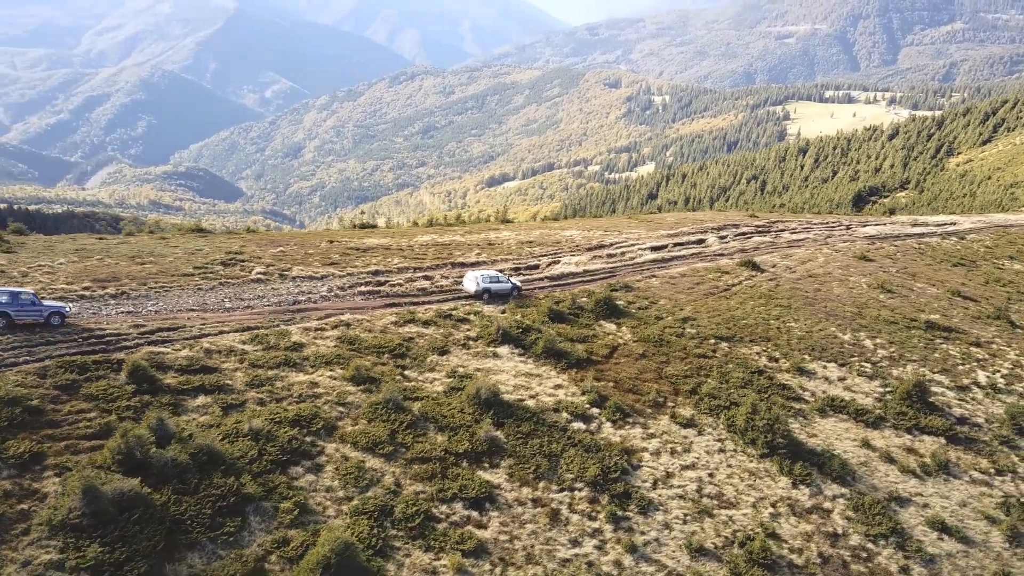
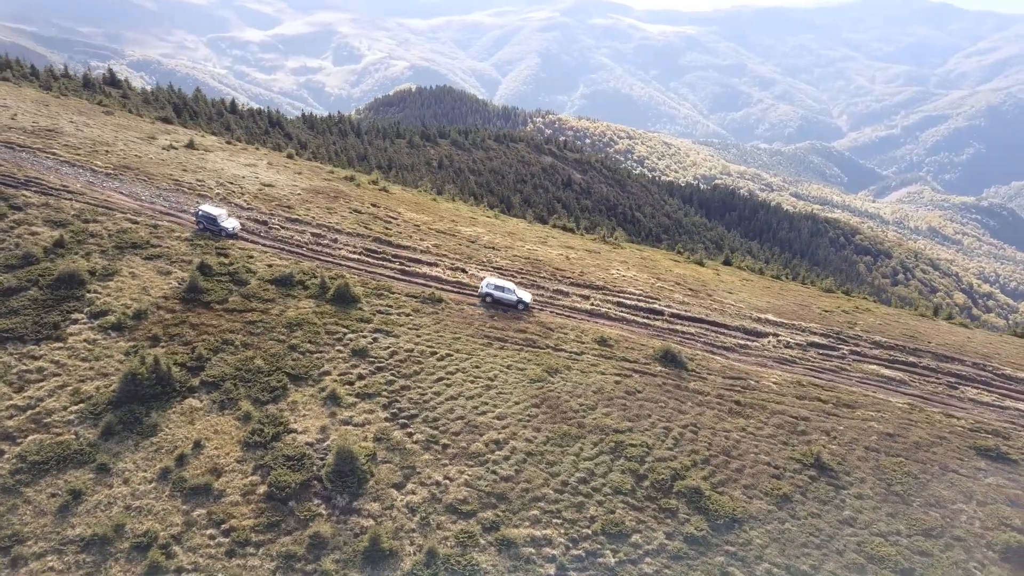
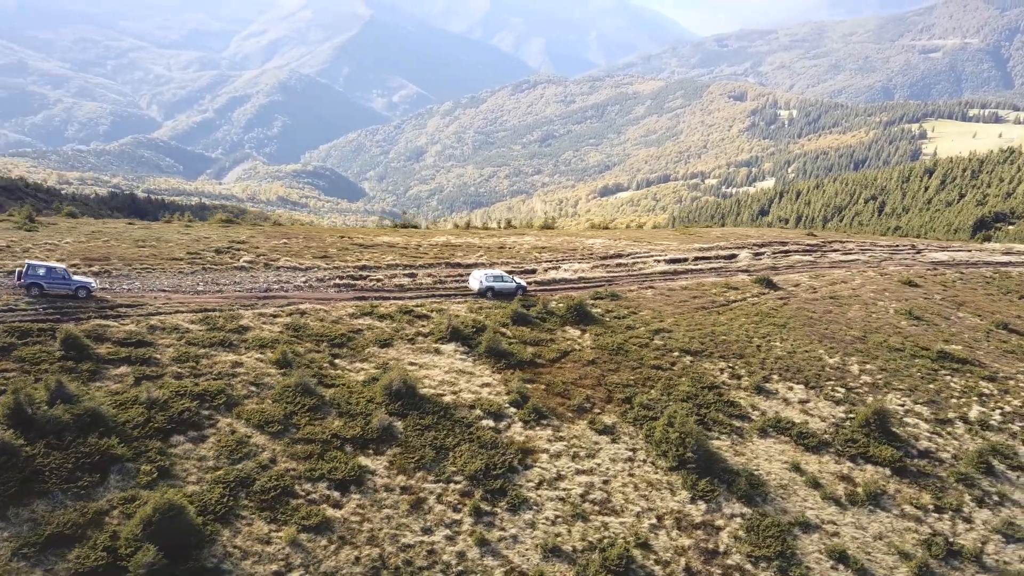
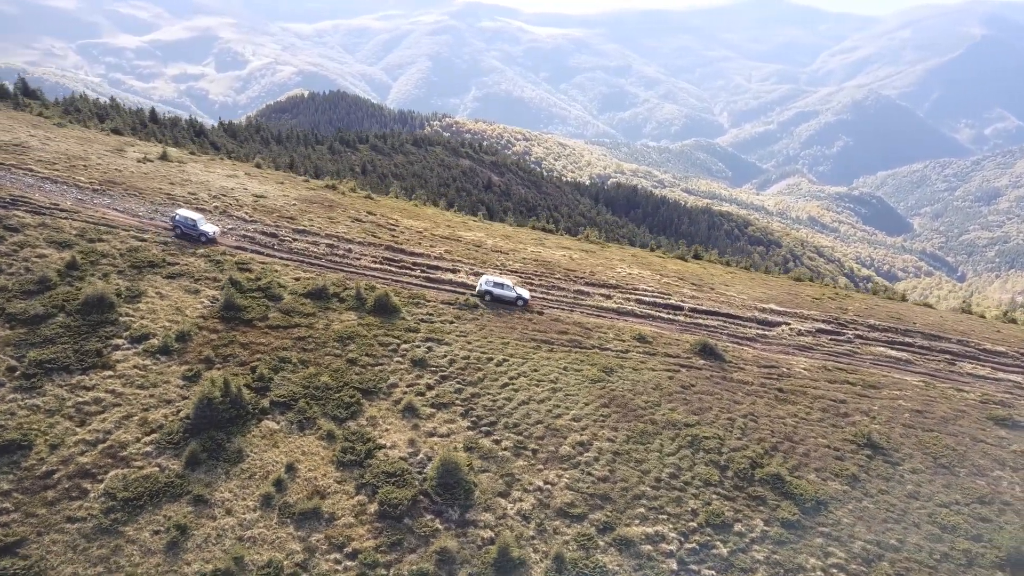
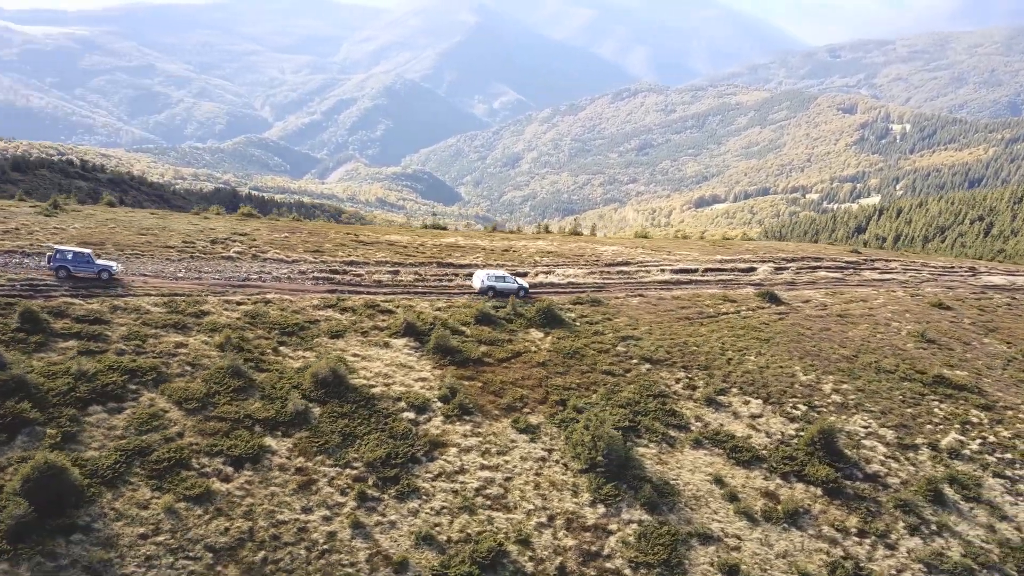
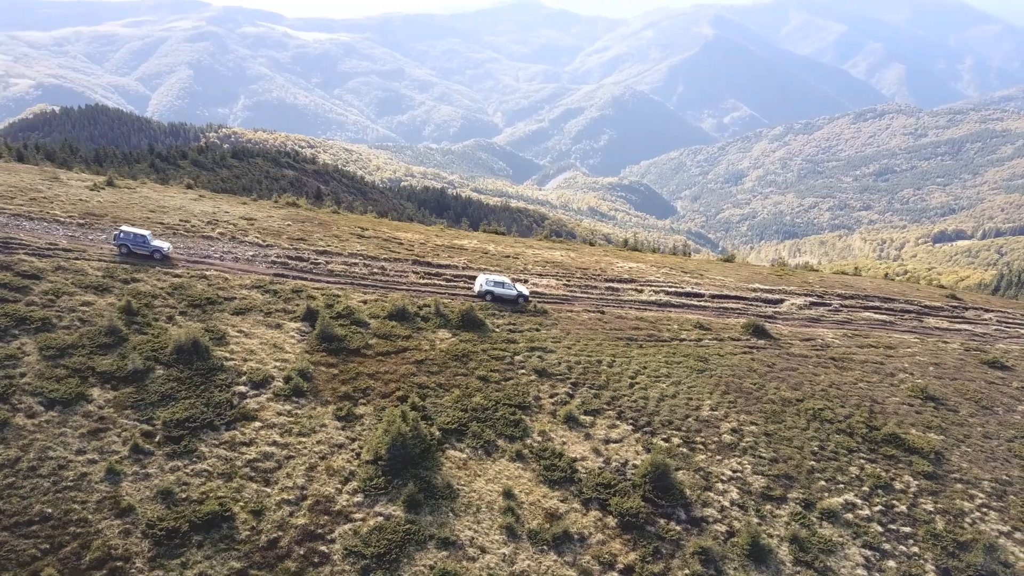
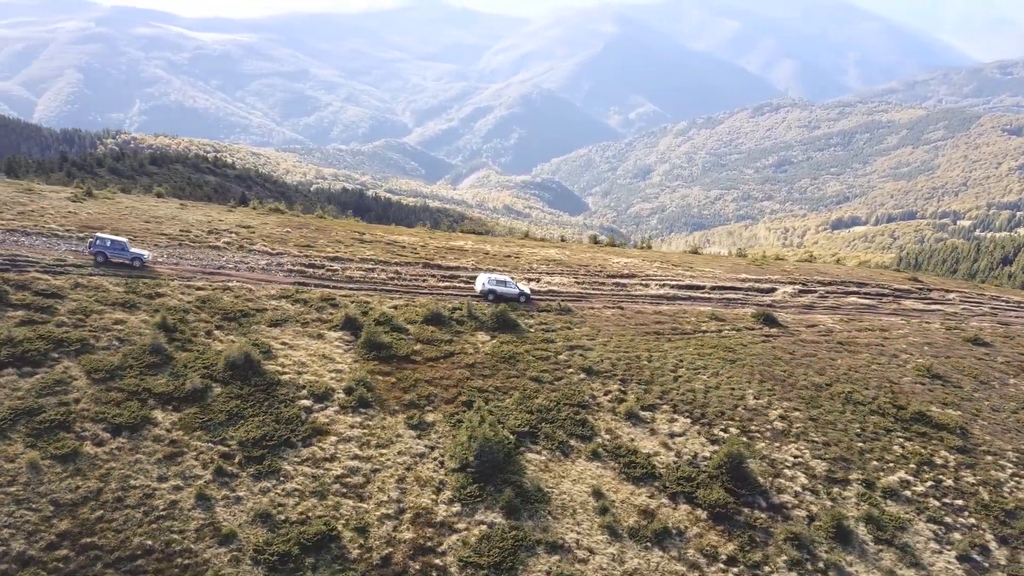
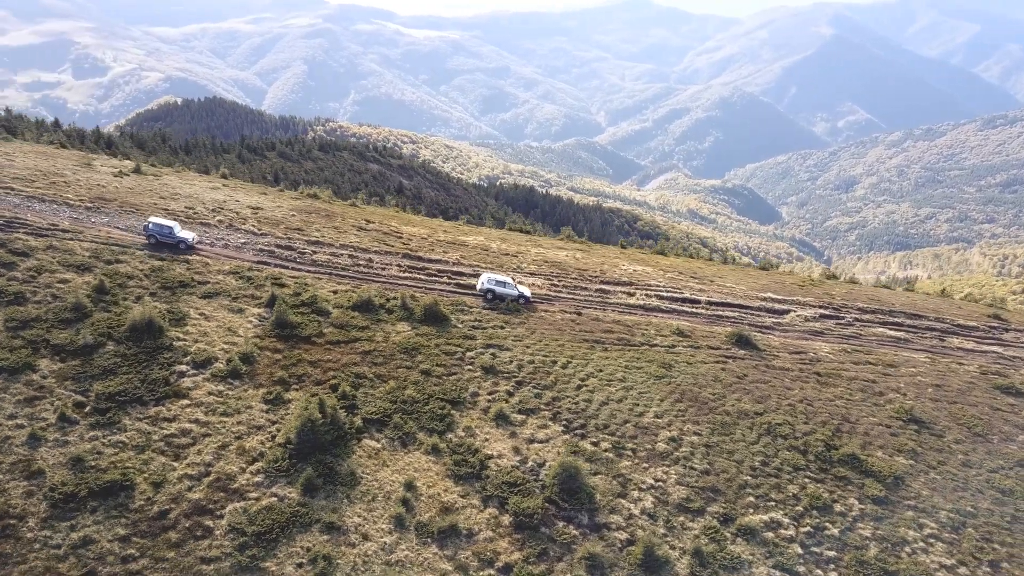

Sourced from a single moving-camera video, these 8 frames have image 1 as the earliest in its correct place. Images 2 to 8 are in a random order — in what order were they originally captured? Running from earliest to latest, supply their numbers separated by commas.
3, 5, 7, 6, 8, 4, 2
